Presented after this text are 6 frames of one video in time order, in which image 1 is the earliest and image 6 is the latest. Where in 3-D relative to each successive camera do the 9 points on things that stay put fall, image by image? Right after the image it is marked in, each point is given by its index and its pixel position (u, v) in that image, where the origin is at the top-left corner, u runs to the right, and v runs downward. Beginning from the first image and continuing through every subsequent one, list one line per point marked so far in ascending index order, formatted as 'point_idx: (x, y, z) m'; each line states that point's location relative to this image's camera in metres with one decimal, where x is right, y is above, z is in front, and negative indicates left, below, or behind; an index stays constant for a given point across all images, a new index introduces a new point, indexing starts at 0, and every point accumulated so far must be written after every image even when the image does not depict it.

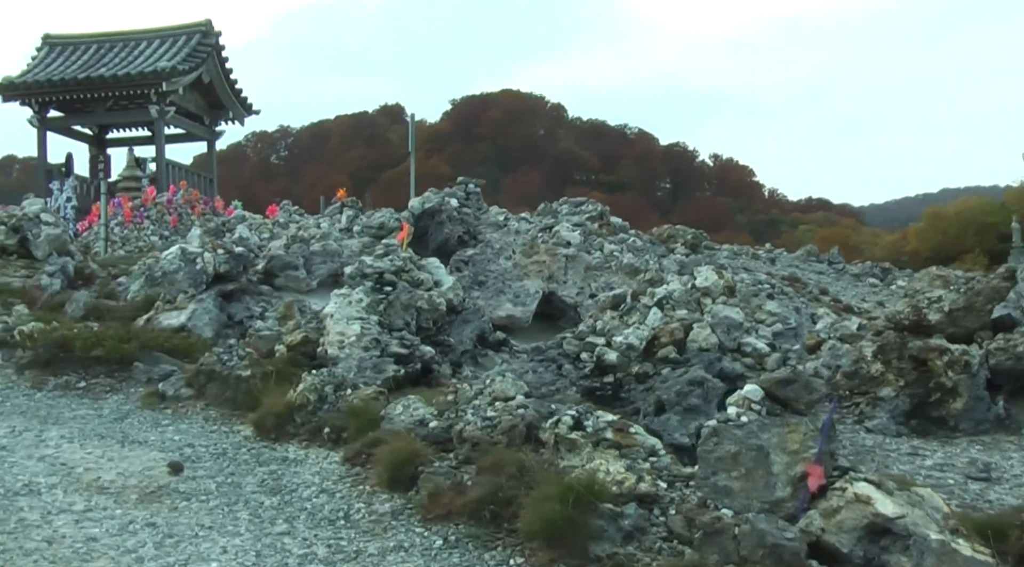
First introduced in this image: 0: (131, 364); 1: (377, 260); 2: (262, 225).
0: (-3.6, -0.8, +9.3) m
1: (-1.3, +0.2, +10.1) m
2: (-4.5, +1.1, +17.2) m
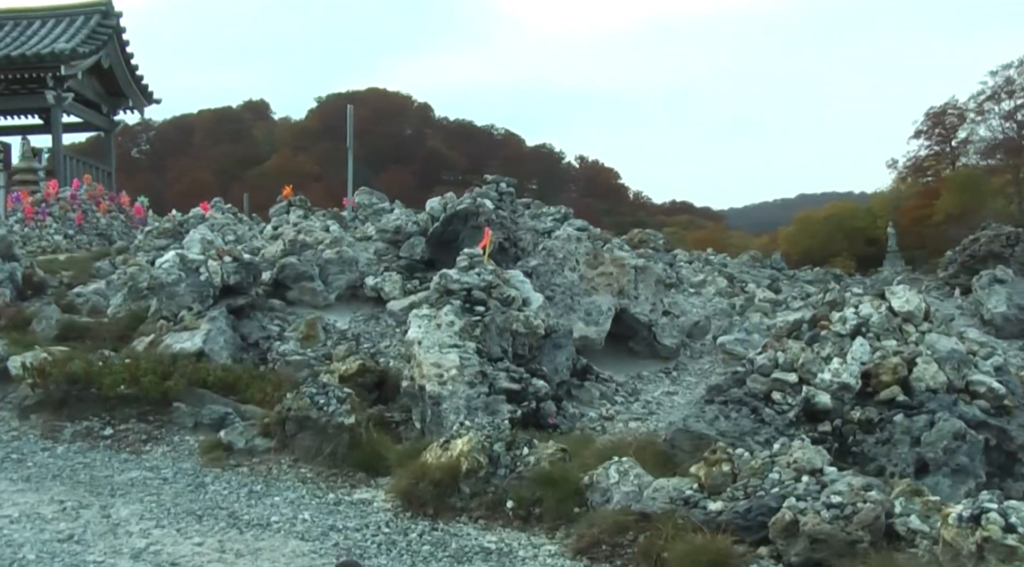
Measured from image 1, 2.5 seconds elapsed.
0: (-2.6, -0.9, +7.4) m
1: (-0.4, +0.1, +8.5) m
2: (-4.5, +0.9, +15.1) m
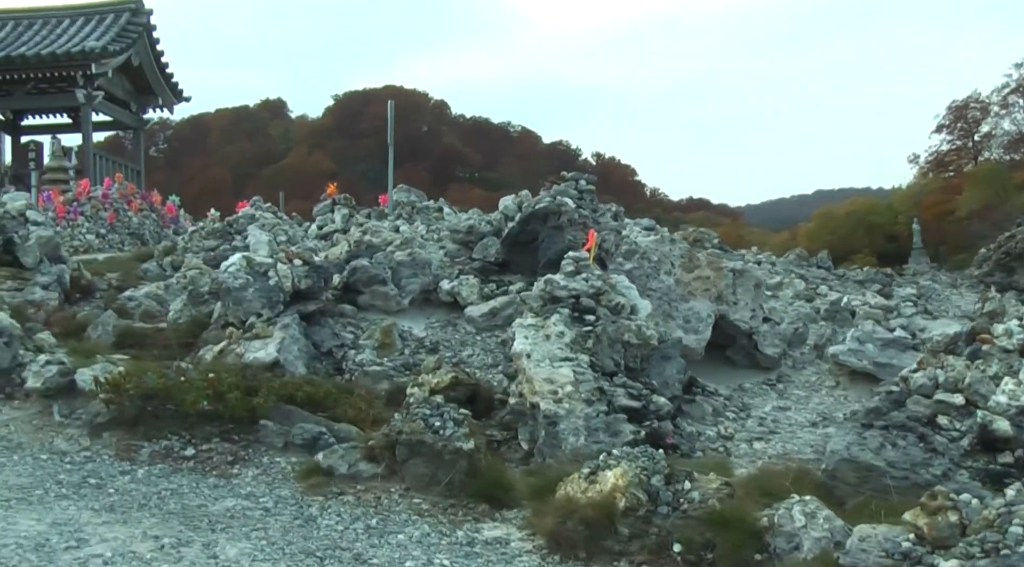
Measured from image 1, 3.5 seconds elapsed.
0: (-1.8, -1.0, +6.7) m
1: (+0.4, 0.0, +7.8) m
2: (-3.5, +0.9, +14.4) m
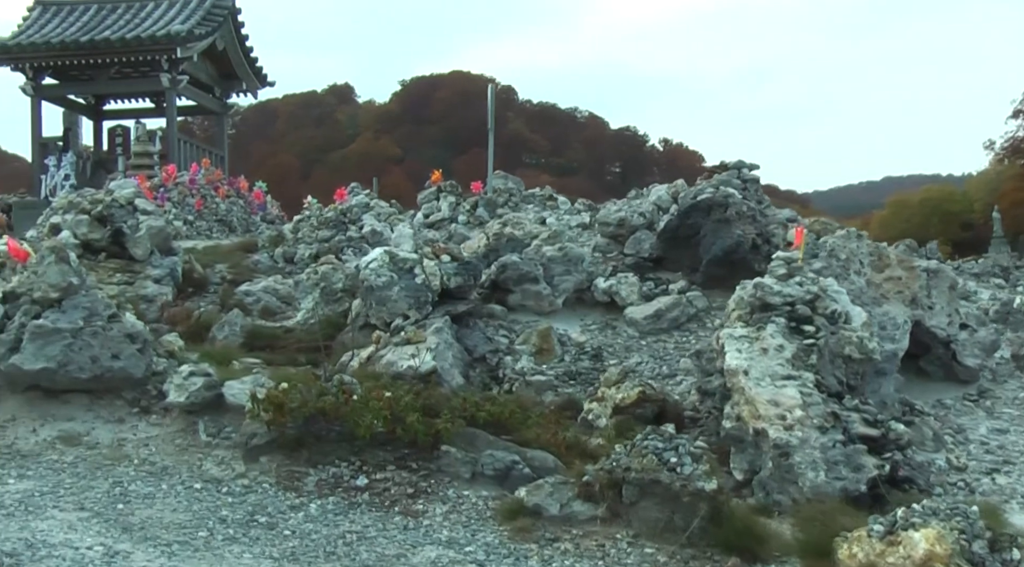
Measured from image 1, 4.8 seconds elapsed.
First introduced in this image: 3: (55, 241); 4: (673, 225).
0: (-0.4, -1.0, +5.8) m
1: (+1.8, 0.0, +6.7) m
2: (-1.7, +1.0, +13.6) m
3: (-3.8, +0.3, +8.0) m
4: (+1.7, +0.6, +9.9) m
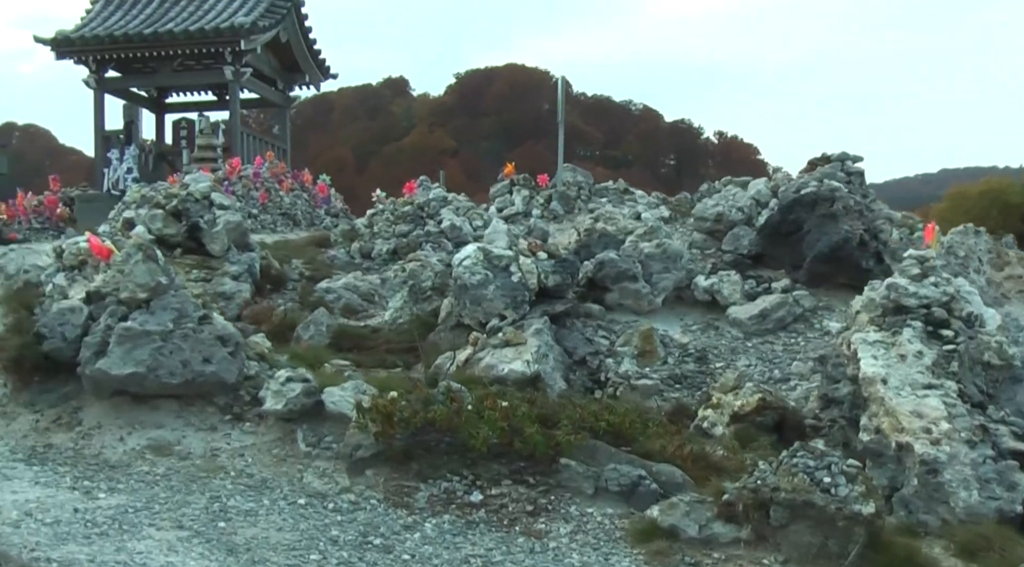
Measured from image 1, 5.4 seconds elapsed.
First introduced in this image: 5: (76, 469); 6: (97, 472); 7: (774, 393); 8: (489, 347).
0: (+0.3, -1.0, +5.4) m
1: (+2.6, 0.0, +6.2) m
2: (-0.6, +1.1, +13.3) m
3: (-3.0, +0.4, +7.7) m
4: (+2.6, +0.6, +9.4) m
5: (-2.7, -1.2, +6.0) m
6: (-2.6, -1.2, +5.9) m
7: (+2.0, -0.8, +7.2) m
8: (-0.2, -0.5, +7.4) m
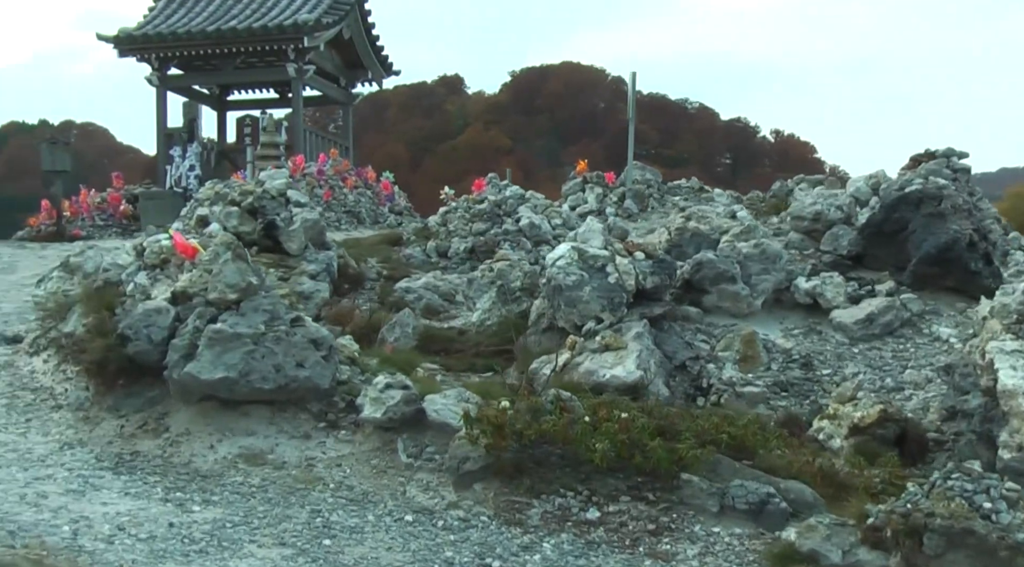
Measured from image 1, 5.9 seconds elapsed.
0: (+0.9, -1.0, +5.1) m
1: (+3.3, 0.0, +5.7) m
2: (+0.5, +1.1, +13.0) m
3: (-2.2, +0.4, +7.6) m
4: (+3.4, +0.6, +8.9) m
5: (-2.1, -1.2, +5.8) m
6: (-1.9, -1.2, +5.8) m
7: (+2.7, -0.8, +6.8) m
8: (+0.6, -0.5, +7.1) m
